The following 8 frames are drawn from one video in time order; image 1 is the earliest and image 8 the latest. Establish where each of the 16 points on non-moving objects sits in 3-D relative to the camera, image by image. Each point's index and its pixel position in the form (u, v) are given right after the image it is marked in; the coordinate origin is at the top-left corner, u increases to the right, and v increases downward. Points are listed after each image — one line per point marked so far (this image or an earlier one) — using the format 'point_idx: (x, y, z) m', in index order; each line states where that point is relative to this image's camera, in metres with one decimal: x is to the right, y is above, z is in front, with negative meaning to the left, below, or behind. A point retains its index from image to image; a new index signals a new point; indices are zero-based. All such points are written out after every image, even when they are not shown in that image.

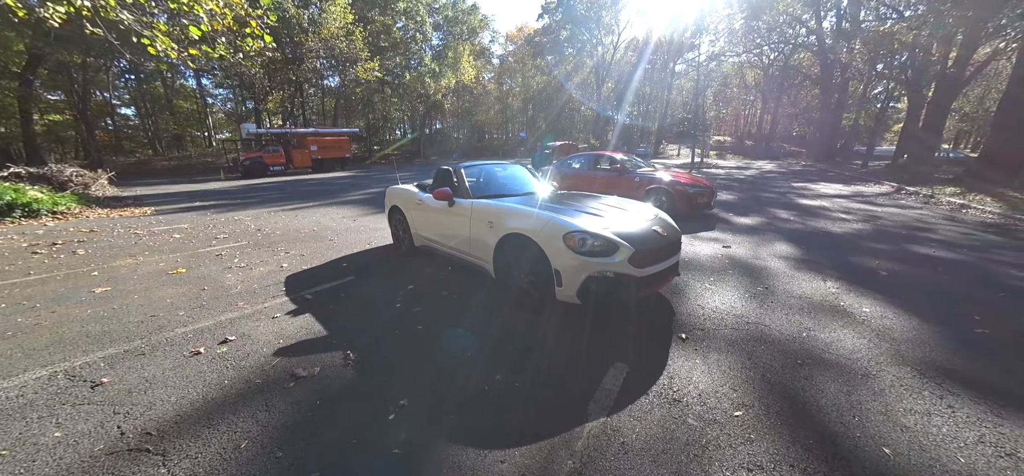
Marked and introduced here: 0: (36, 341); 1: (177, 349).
0: (-3.7, -0.8, +2.7) m
1: (-2.4, -0.8, +2.6) m
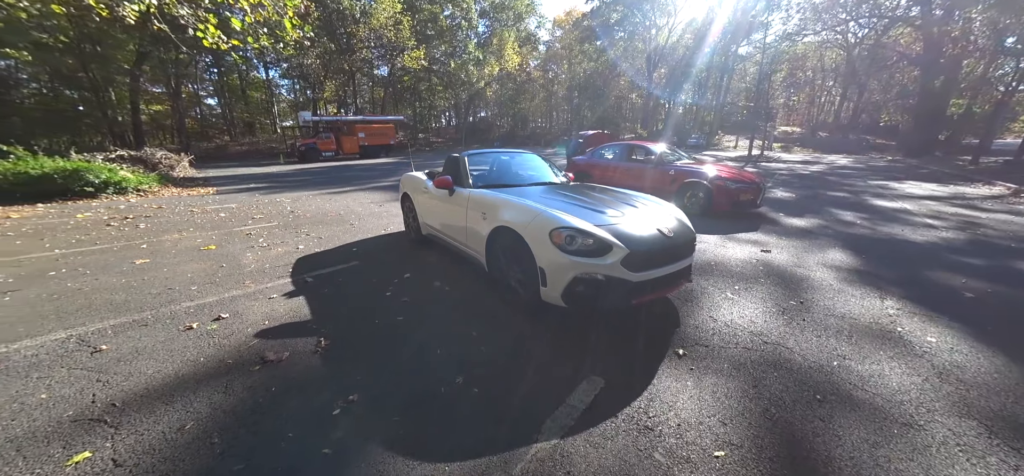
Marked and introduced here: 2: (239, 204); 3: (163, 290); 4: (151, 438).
0: (-3.8, -0.6, +3.0) m
1: (-2.6, -0.6, +2.7) m
2: (-5.6, +0.7, +7.3) m
3: (-3.3, -0.5, +3.3) m
4: (-1.8, -1.0, +1.7) m
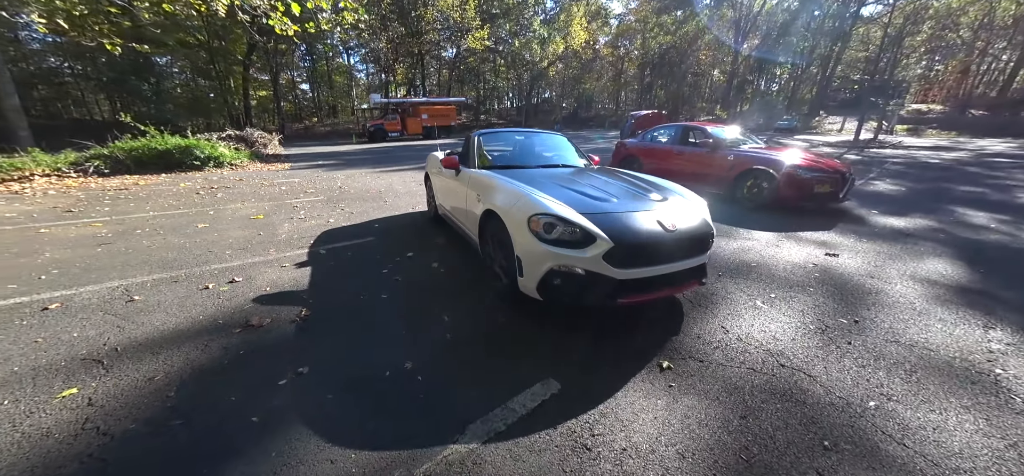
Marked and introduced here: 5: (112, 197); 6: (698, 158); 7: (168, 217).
0: (-3.8, -0.2, +3.6) m
1: (-2.7, -0.4, +3.1) m
2: (-4.8, +1.3, +8.0) m
3: (-3.3, -0.1, +3.7) m
4: (-2.1, -0.8, +1.9) m
5: (-7.5, +0.8, +6.5) m
6: (+3.8, +1.6, +7.1) m
7: (-4.9, +0.3, +5.0) m
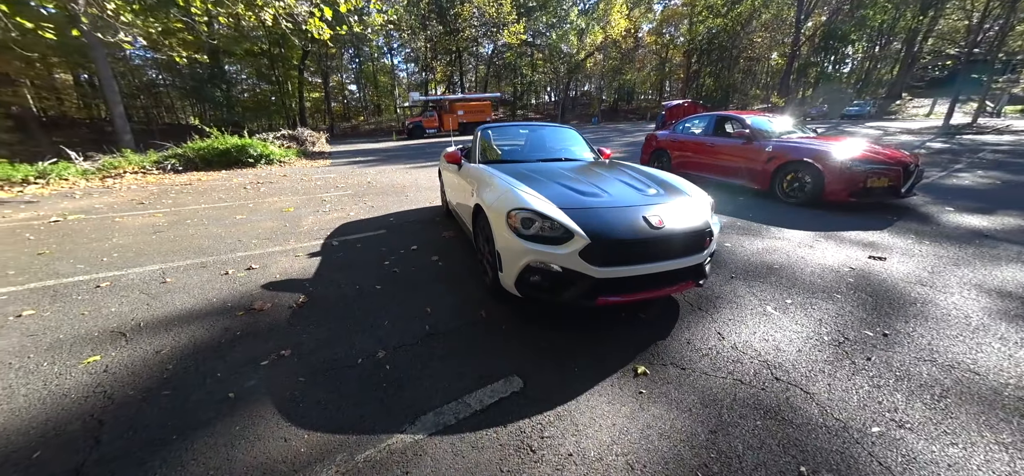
0: (-3.8, -0.1, +4.0) m
1: (-2.8, -0.3, +3.4) m
2: (-4.2, +1.5, +8.5) m
3: (-3.2, 0.0, +4.1) m
4: (-2.3, -0.7, +2.2) m
5: (-7.1, +1.0, +7.3) m
6: (+4.2, +1.6, +6.6) m
7: (-4.7, +0.5, +5.5) m
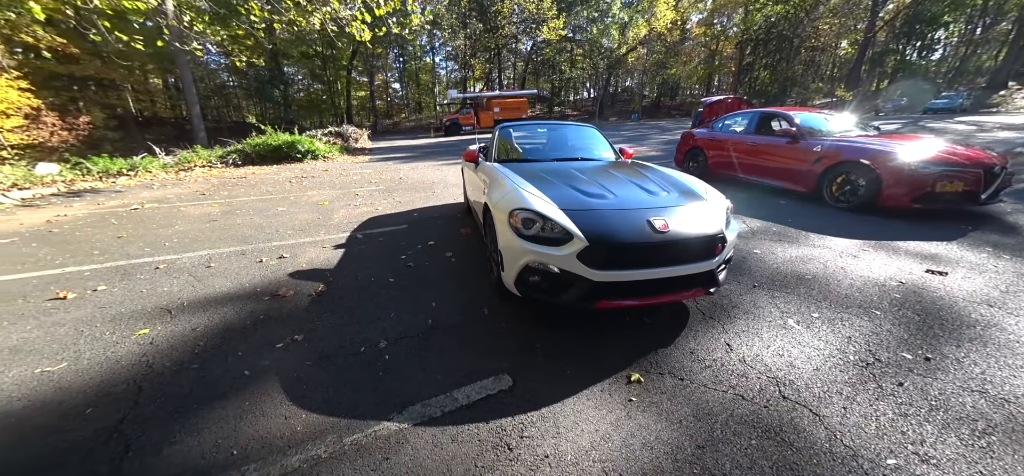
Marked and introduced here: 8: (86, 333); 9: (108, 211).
0: (-3.6, +0.1, +4.4) m
1: (-2.7, -0.2, +3.7) m
2: (-3.5, +1.7, +8.9) m
3: (-3.0, +0.1, +4.4) m
4: (-2.3, -0.6, +2.4) m
5: (-6.5, +1.3, +8.1) m
6: (+4.7, +1.5, +6.1) m
7: (-4.3, +0.7, +6.0) m
8: (-3.0, -0.6, +2.4) m
9: (-6.4, +0.4, +5.6) m
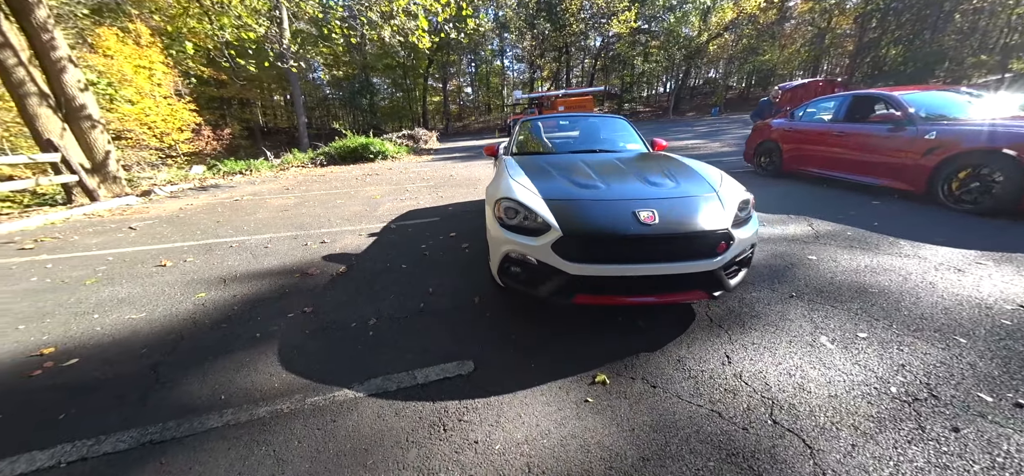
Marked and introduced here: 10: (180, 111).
0: (-3.2, +0.2, +5.1) m
1: (-2.5, 0.0, +4.2) m
2: (-2.1, +1.9, +9.5) m
3: (-2.6, +0.3, +5.0) m
4: (-2.4, -0.5, +2.9) m
5: (-5.2, +1.5, +9.3) m
6: (+5.3, +1.4, +5.1) m
7: (-3.5, +0.9, +6.8) m
8: (-3.0, -0.5, +3.0) m
9: (-5.7, +0.7, +6.8) m
10: (-11.6, +4.4, +12.3) m
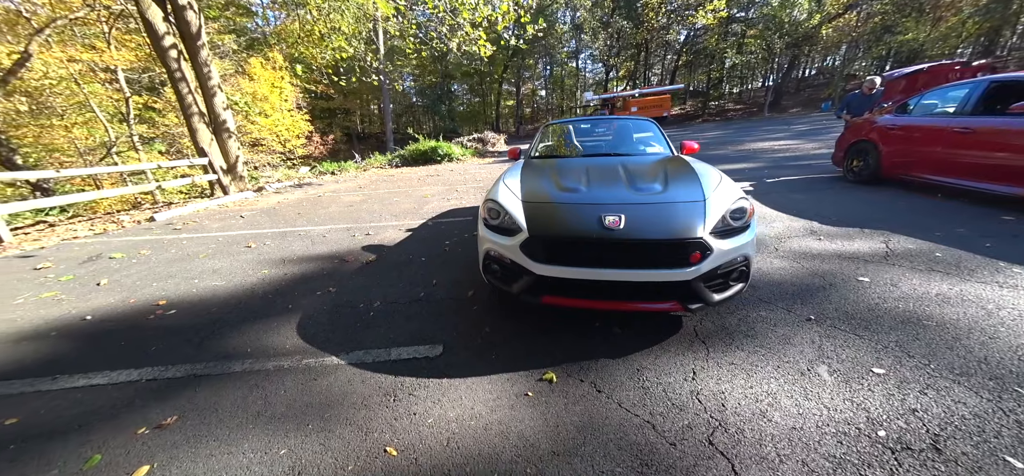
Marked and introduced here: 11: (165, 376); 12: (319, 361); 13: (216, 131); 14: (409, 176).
0: (-2.6, +0.4, +5.9) m
1: (-2.1, +0.1, +4.8) m
2: (-0.5, +1.9, +9.9) m
3: (-2.1, +0.4, +5.7) m
4: (-2.4, -0.4, +3.6) m
5: (-3.6, +1.7, +10.4) m
6: (+5.7, +1.1, +4.0) m
7: (-2.5, +1.0, +7.6) m
8: (-2.9, -0.3, +3.8) m
9: (-4.7, +0.9, +8.1) m
10: (-9.0, +4.9, +14.7) m
11: (-2.1, -0.8, +2.1) m
12: (-1.2, -0.8, +2.2) m
13: (-7.5, +2.7, +8.9) m
14: (-3.0, +1.9, +10.6) m
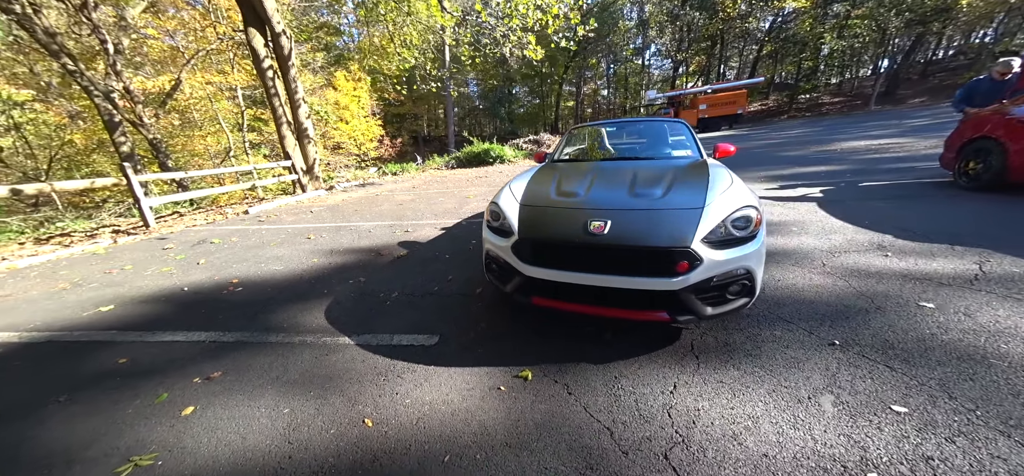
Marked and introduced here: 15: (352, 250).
0: (-2.0, +0.5, +6.4) m
1: (-1.6, +0.2, +5.3) m
2: (+0.9, +1.9, +10.0) m
3: (-1.5, +0.4, +6.1) m
4: (-2.1, -0.3, +4.1) m
5: (-2.0, +1.8, +11.0) m
6: (+5.9, +0.9, +3.1) m
7: (-1.5, +1.1, +8.1) m
8: (-2.6, -0.2, +4.4) m
9: (-3.5, +1.1, +8.9) m
10: (-6.4, +5.2, +16.2) m
11: (-2.1, -0.8, +2.6) m
12: (-1.3, -0.7, +2.5) m
13: (-6.1, +3.0, +10.2) m
14: (-1.3, +1.9, +11.1) m
15: (-2.0, -0.2, +4.4) m
